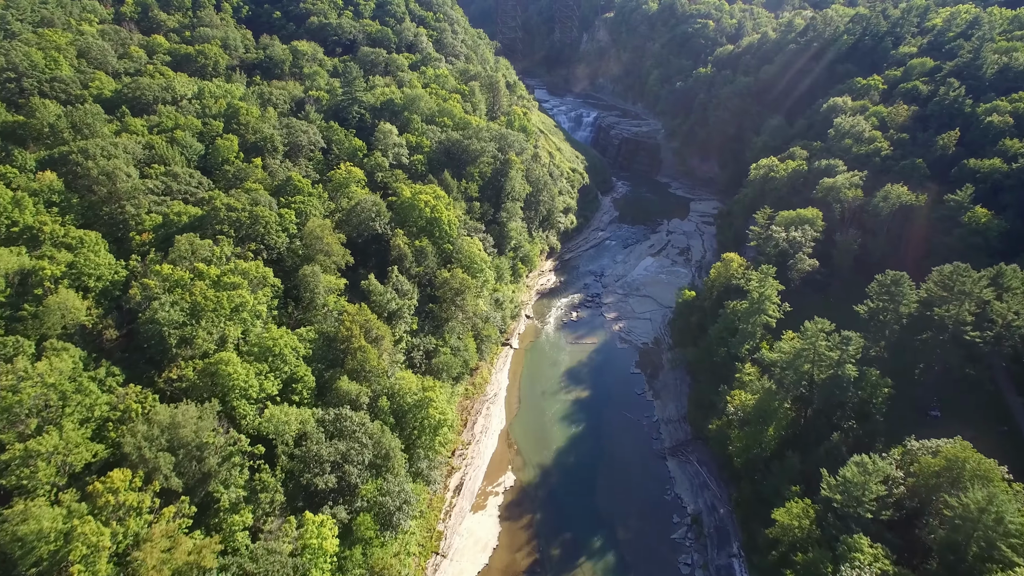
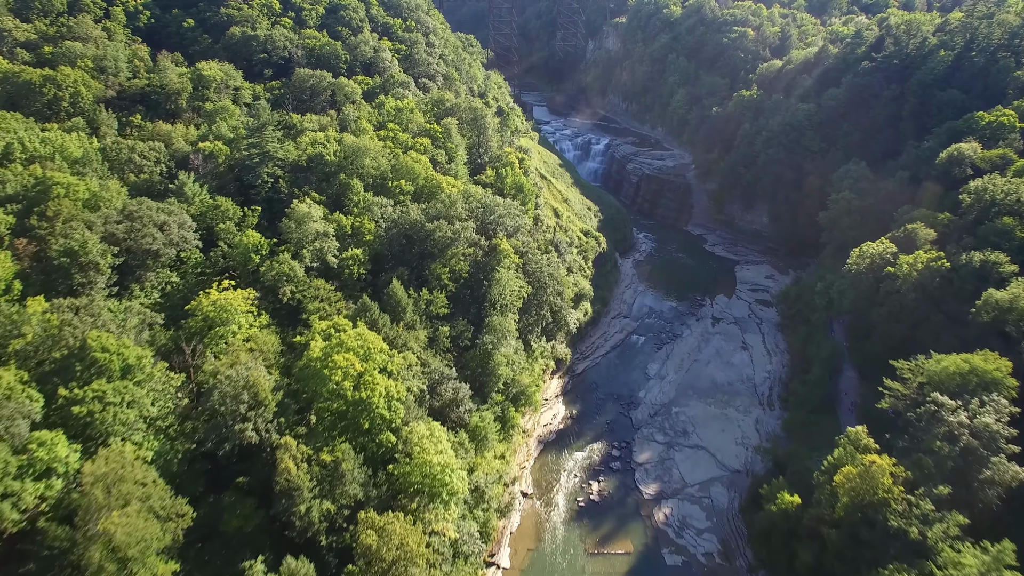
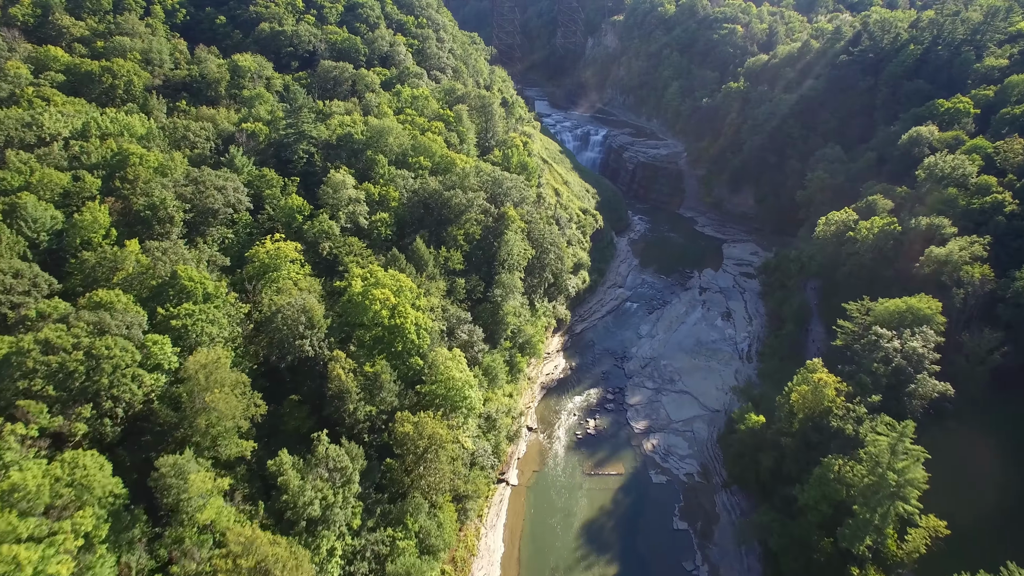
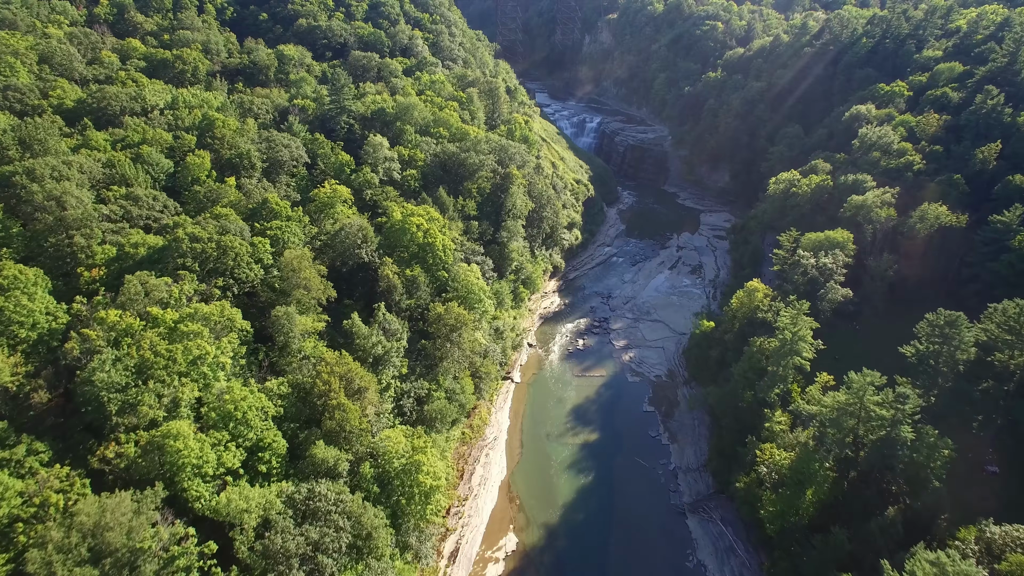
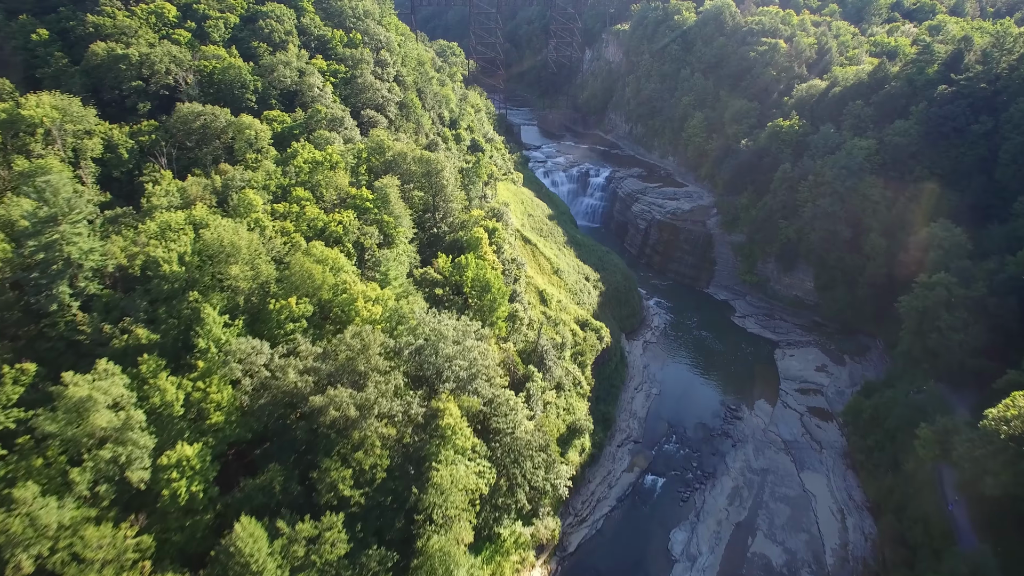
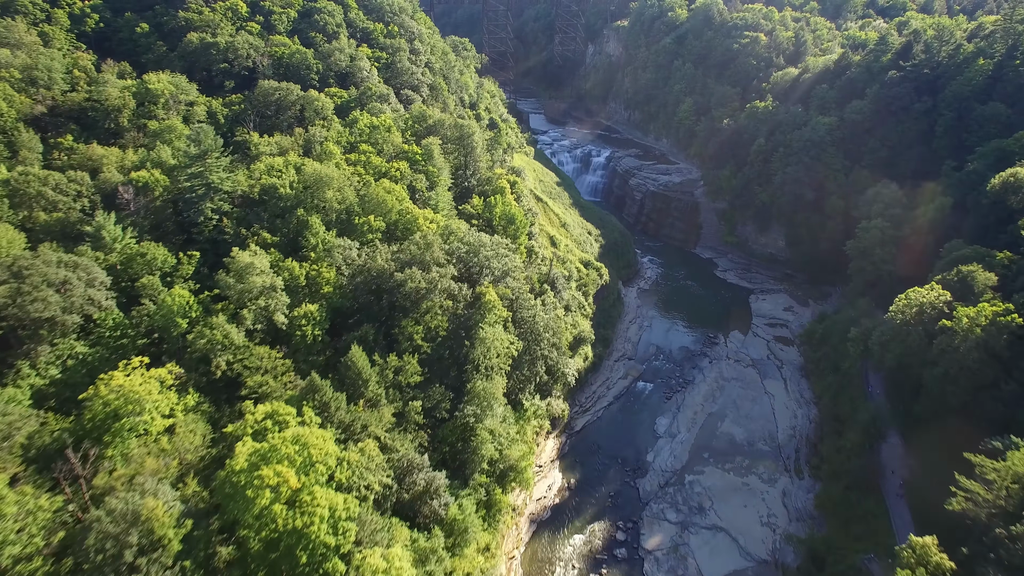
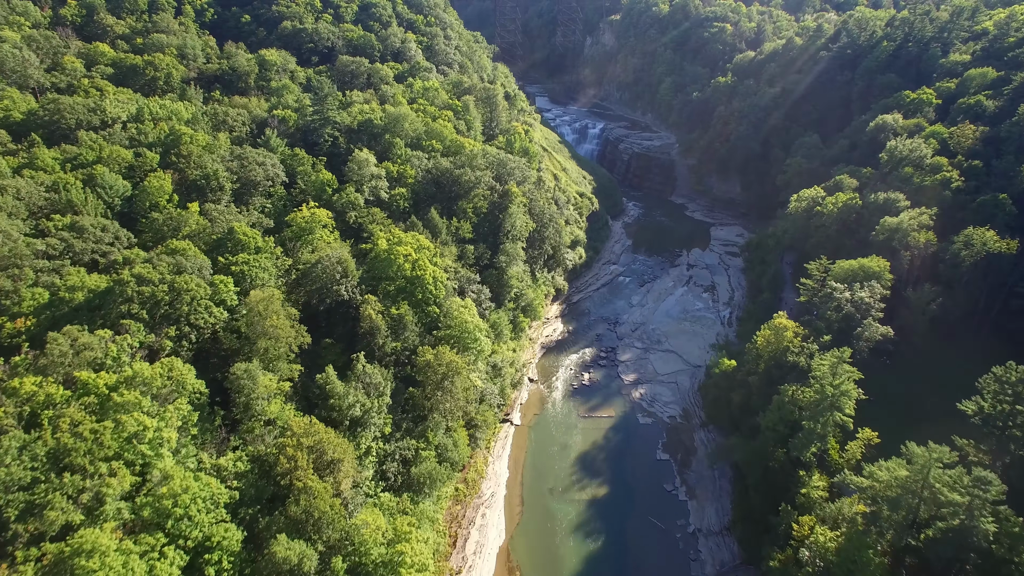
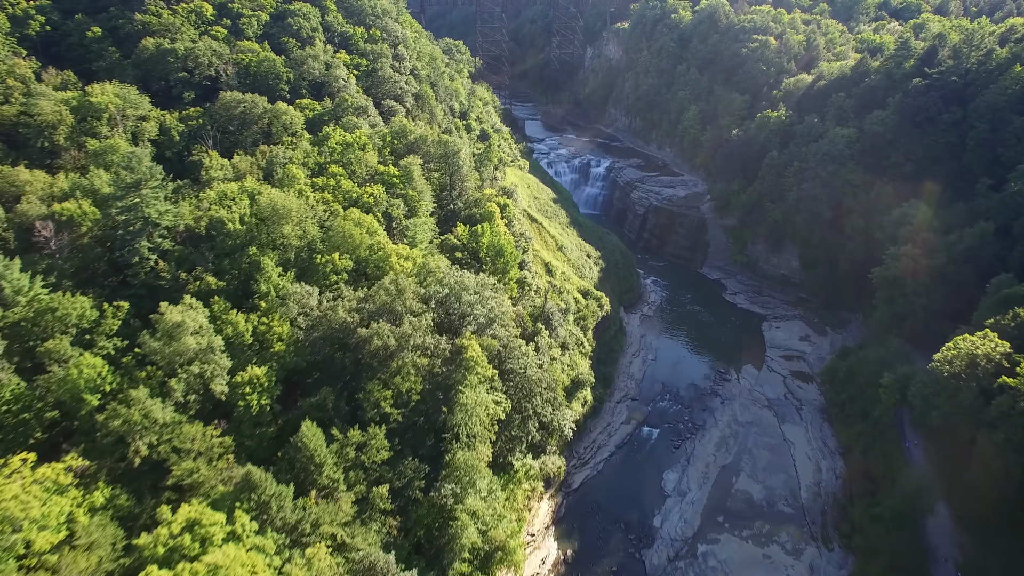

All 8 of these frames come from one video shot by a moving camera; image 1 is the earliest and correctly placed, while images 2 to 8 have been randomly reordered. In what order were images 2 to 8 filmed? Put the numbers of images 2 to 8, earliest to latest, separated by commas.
4, 7, 3, 2, 6, 8, 5
